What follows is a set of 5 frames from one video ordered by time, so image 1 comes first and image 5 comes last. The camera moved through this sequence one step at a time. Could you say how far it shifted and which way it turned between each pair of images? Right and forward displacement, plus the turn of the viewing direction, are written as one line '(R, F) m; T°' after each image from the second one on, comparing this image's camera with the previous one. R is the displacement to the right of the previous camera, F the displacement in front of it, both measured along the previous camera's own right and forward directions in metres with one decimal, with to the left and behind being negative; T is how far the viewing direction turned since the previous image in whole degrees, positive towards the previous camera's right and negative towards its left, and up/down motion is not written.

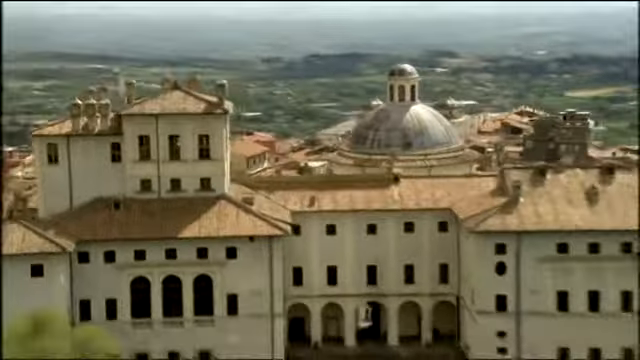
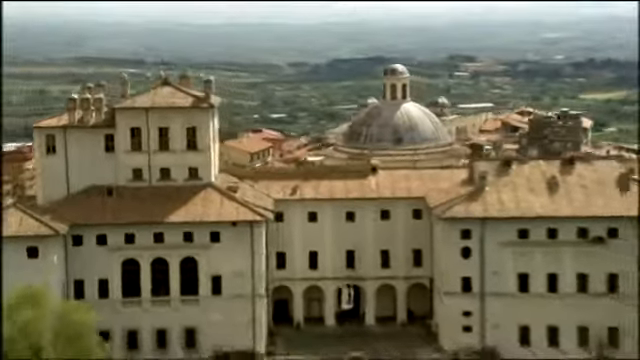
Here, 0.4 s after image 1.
(+0.3, -0.5) m; -1°
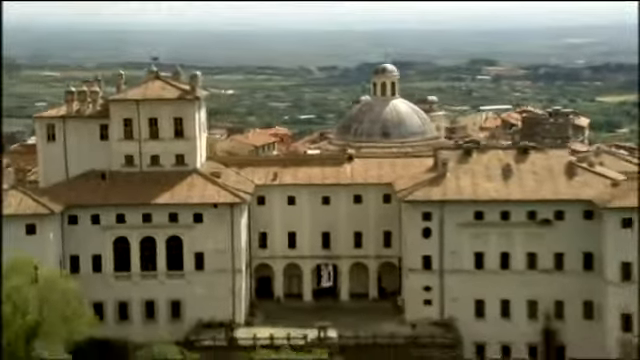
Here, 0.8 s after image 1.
(+0.4, -0.7) m; -2°
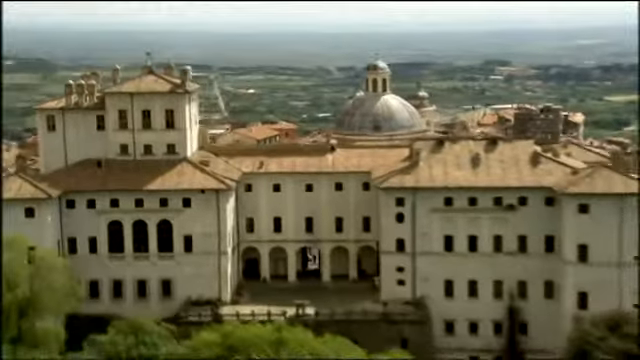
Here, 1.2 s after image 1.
(+0.3, -0.6) m; -1°
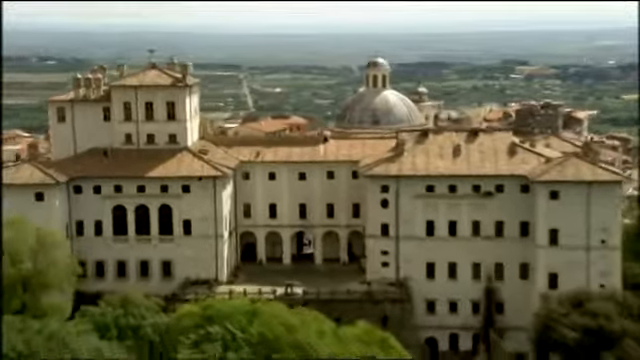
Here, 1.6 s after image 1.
(+0.3, -0.6) m; -1°
